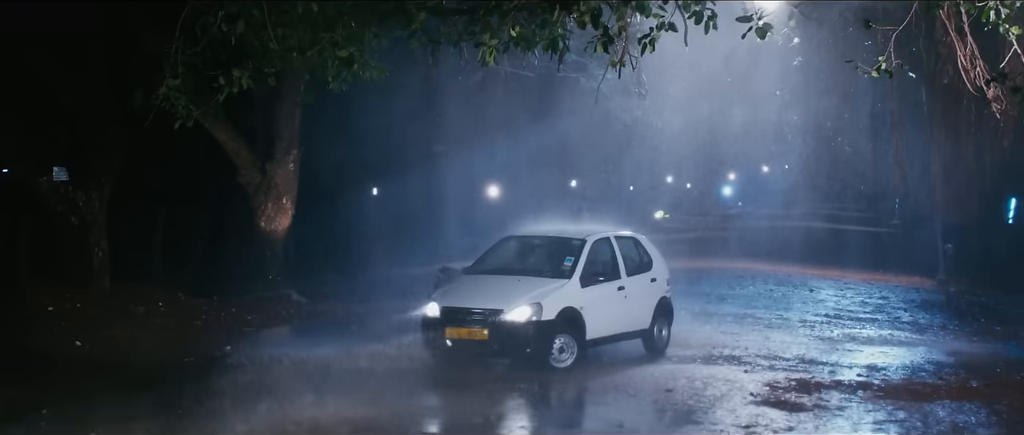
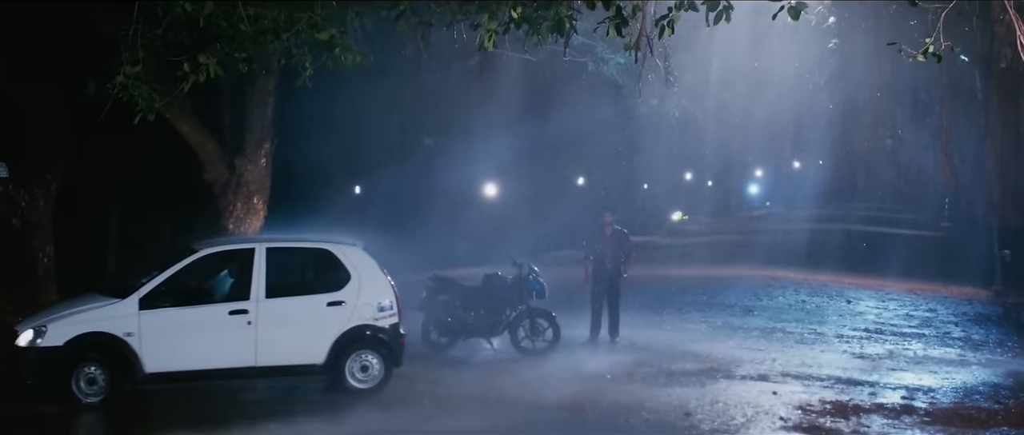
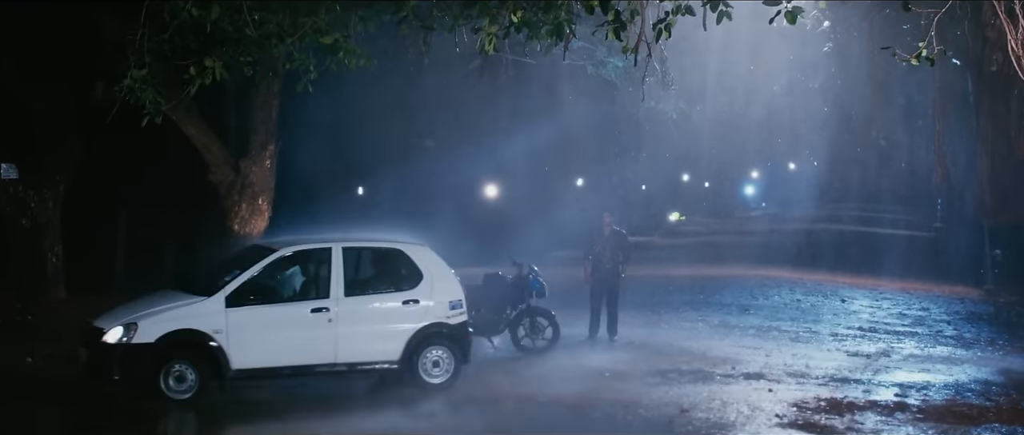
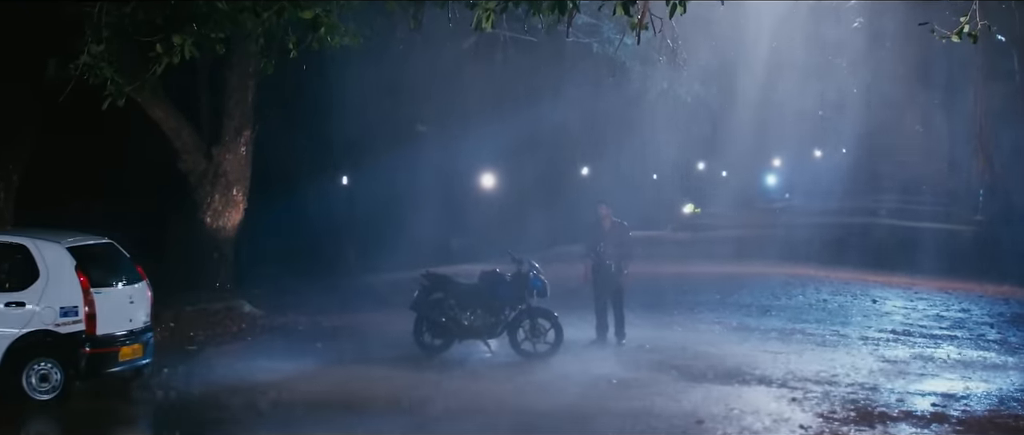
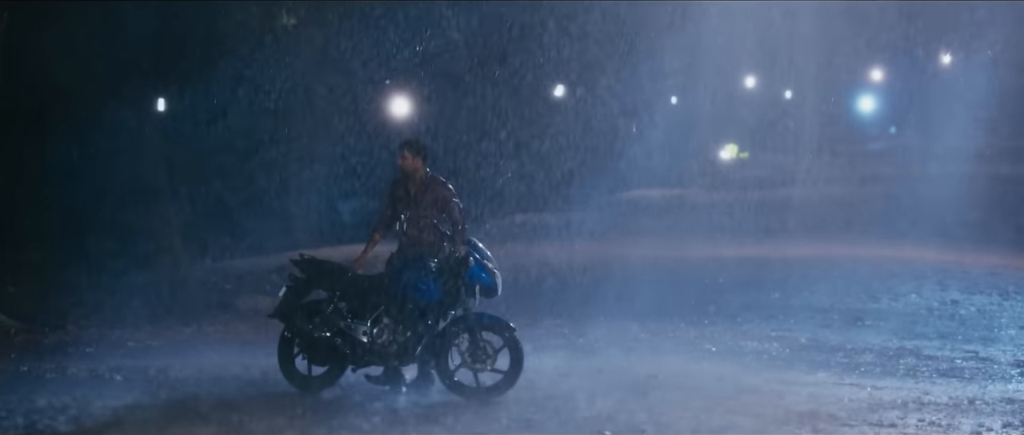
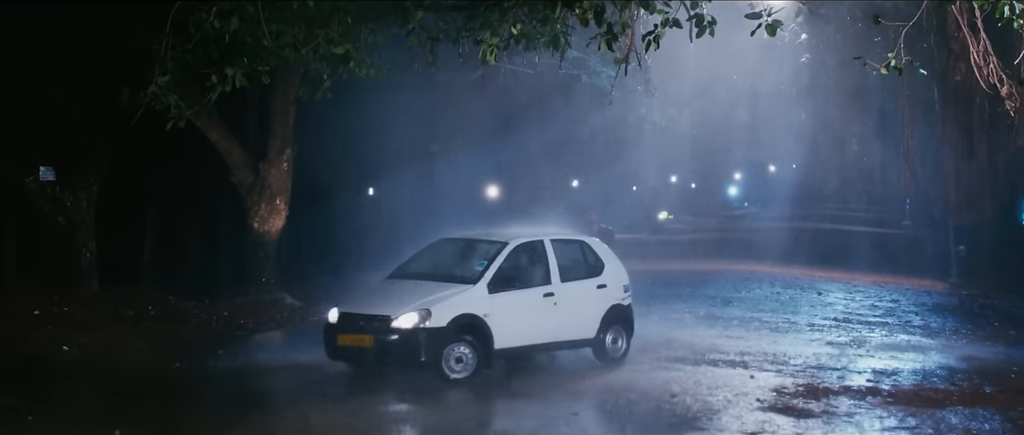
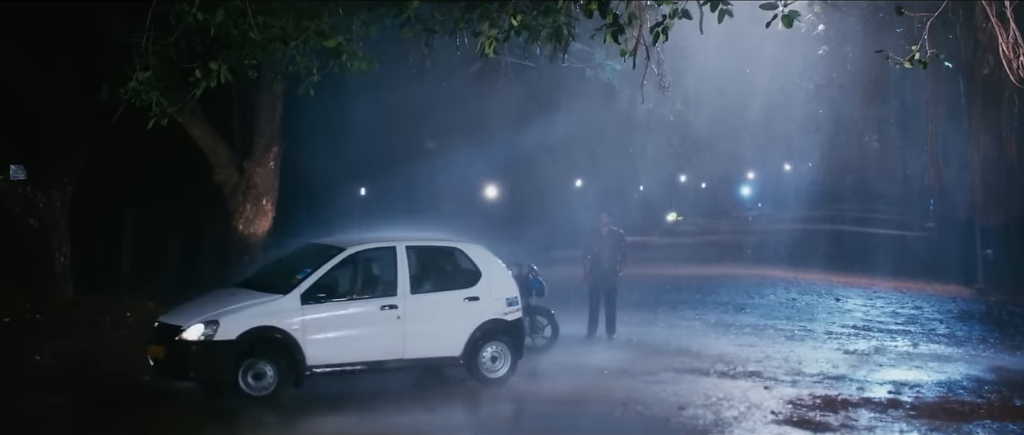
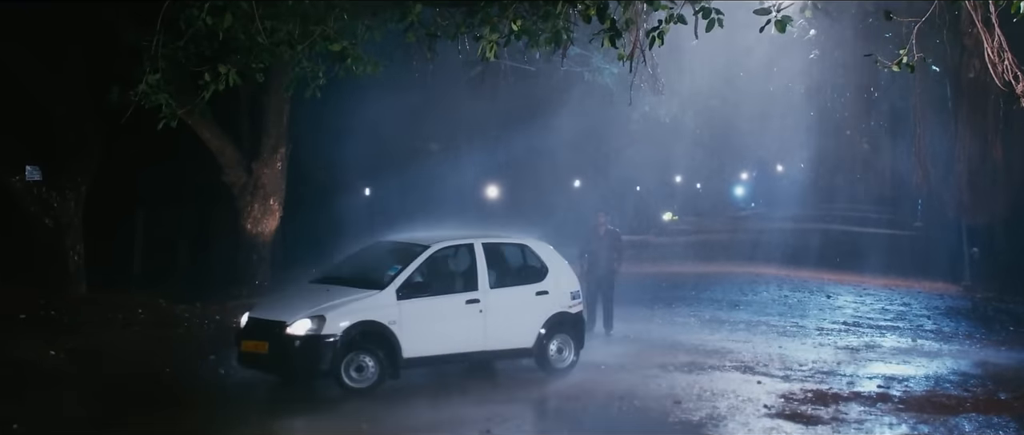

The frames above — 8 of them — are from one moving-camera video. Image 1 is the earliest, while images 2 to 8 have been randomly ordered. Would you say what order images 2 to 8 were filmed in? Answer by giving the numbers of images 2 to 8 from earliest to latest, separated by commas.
6, 8, 7, 3, 2, 4, 5
